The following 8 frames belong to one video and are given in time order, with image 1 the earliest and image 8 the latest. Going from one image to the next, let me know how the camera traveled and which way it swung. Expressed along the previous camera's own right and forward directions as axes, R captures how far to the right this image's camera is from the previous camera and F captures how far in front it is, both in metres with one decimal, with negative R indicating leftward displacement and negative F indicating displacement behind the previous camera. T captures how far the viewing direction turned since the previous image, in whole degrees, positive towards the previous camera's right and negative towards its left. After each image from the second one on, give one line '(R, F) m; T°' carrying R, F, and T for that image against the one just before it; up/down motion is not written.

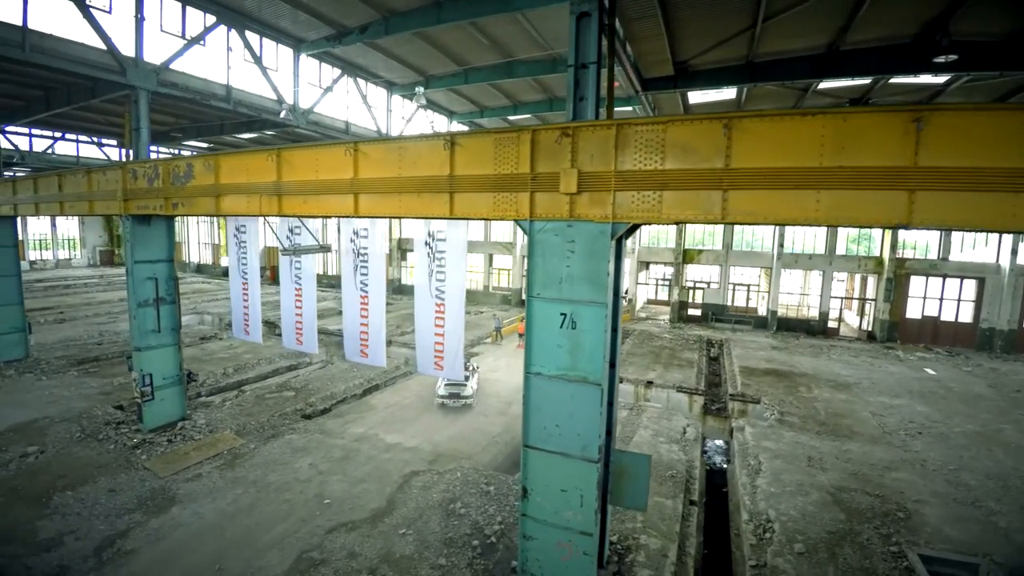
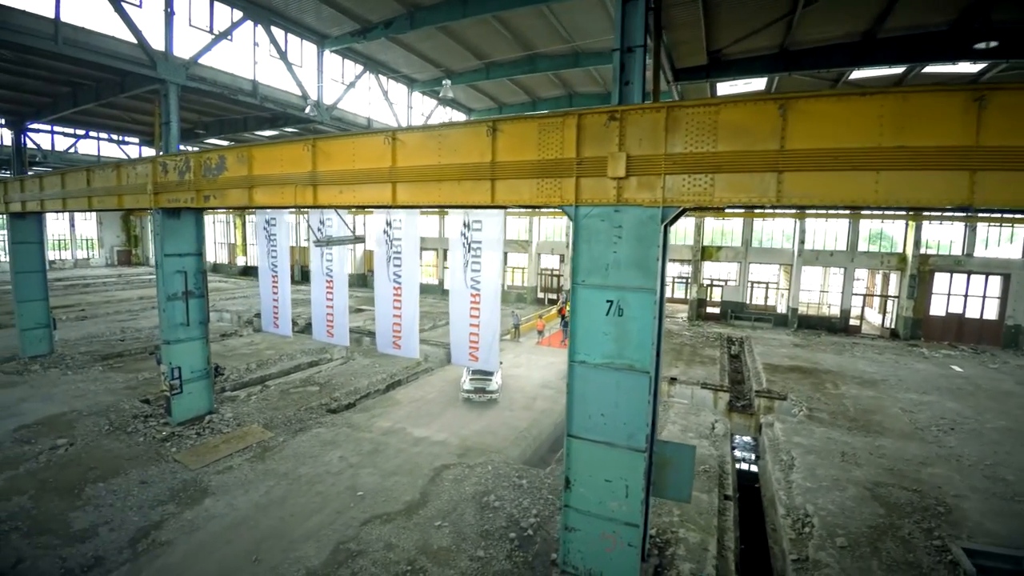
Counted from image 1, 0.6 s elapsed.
(-0.5, +0.1) m; -1°
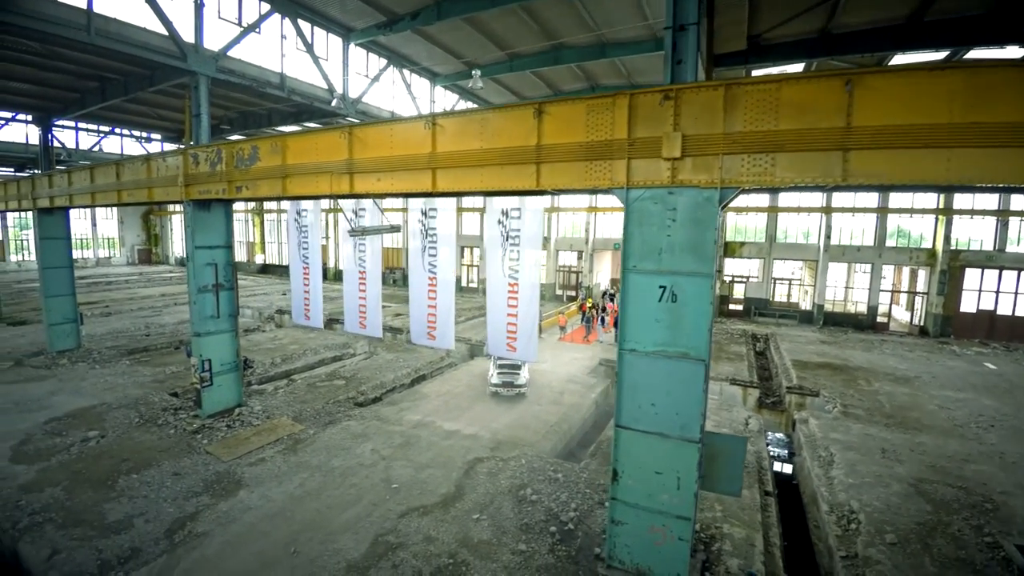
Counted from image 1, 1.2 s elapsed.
(-0.5, +0.2) m; -1°
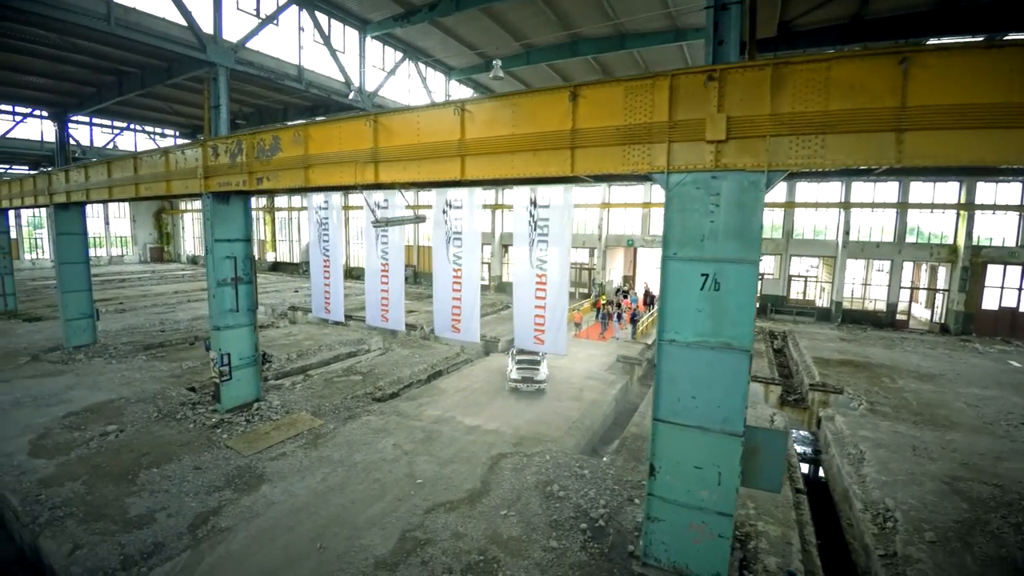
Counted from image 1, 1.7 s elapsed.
(-0.4, +0.2) m; -1°
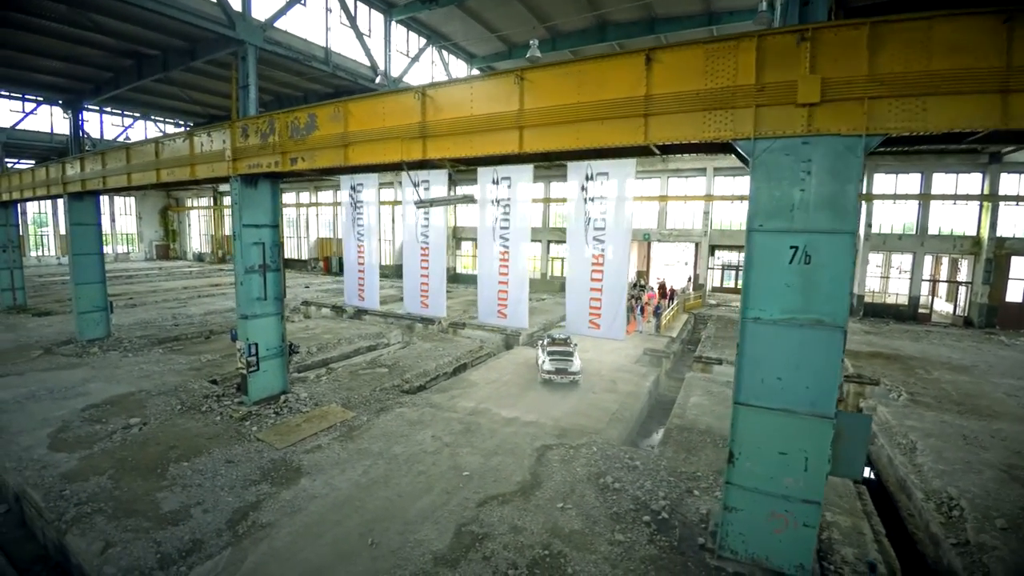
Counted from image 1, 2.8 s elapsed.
(-1.0, +0.4) m; 0°
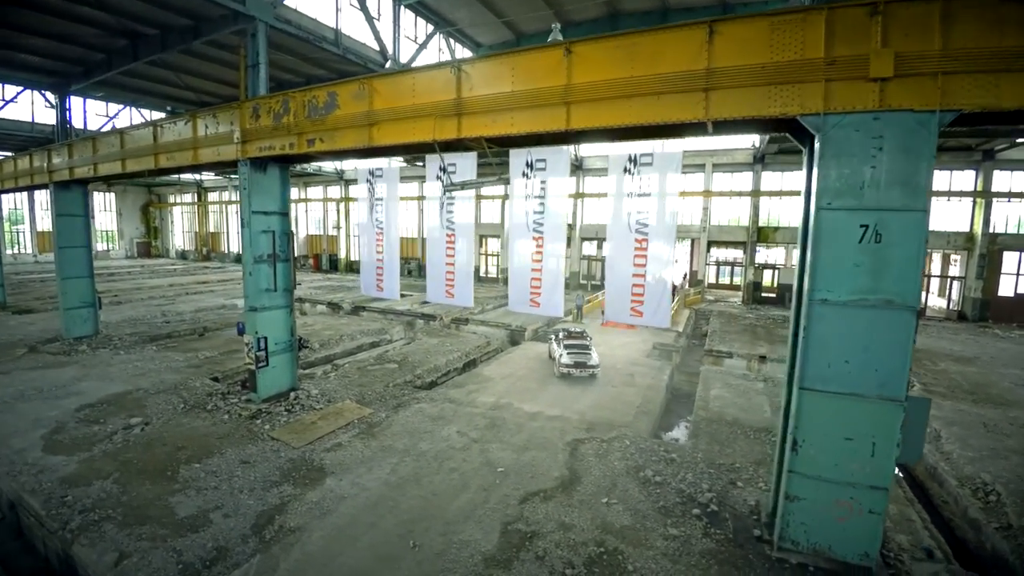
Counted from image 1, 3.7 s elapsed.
(-0.9, +0.4) m; +2°
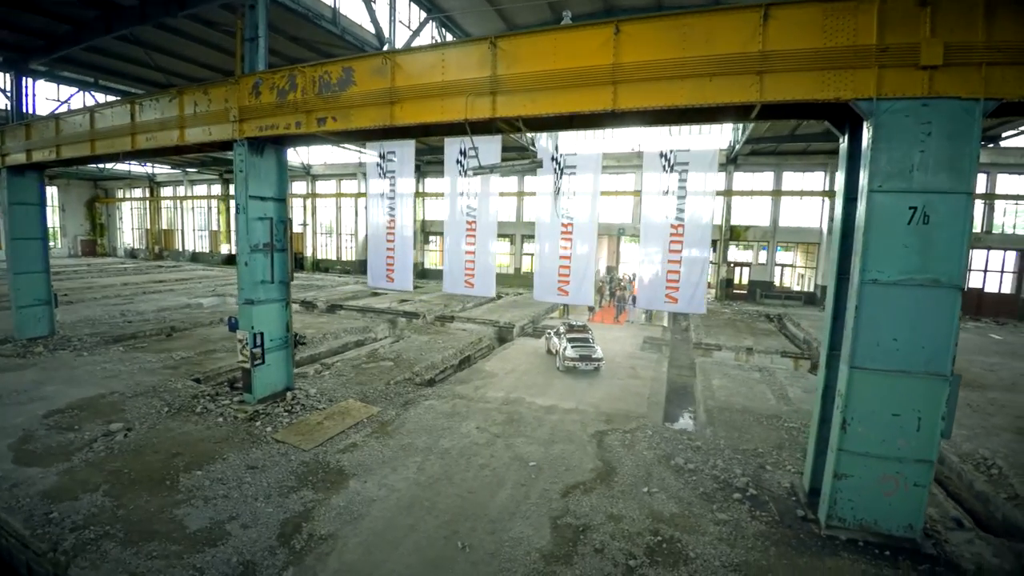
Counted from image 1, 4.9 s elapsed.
(-1.2, +0.3) m; +5°
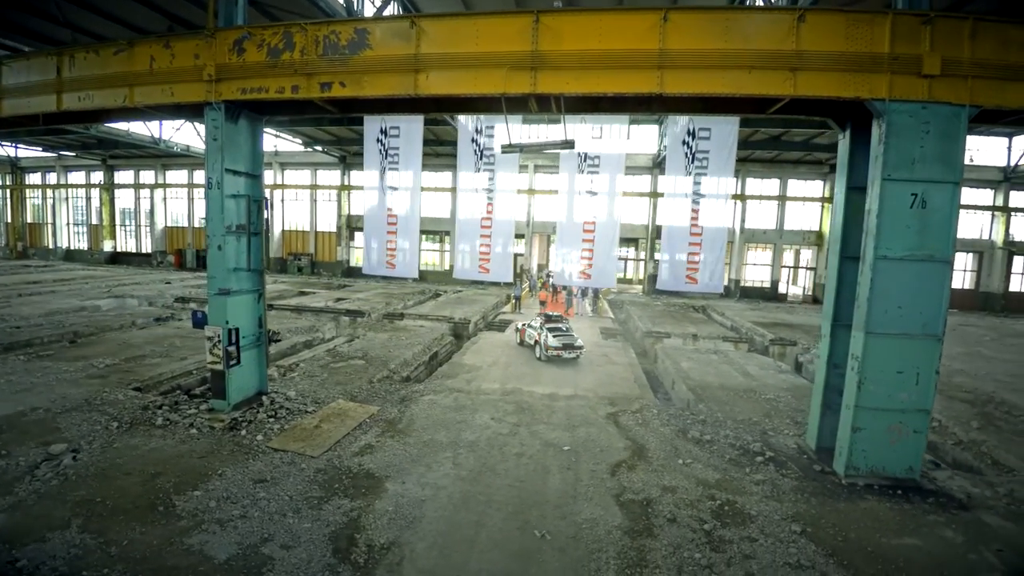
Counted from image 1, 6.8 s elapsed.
(-2.0, +0.4) m; +12°
